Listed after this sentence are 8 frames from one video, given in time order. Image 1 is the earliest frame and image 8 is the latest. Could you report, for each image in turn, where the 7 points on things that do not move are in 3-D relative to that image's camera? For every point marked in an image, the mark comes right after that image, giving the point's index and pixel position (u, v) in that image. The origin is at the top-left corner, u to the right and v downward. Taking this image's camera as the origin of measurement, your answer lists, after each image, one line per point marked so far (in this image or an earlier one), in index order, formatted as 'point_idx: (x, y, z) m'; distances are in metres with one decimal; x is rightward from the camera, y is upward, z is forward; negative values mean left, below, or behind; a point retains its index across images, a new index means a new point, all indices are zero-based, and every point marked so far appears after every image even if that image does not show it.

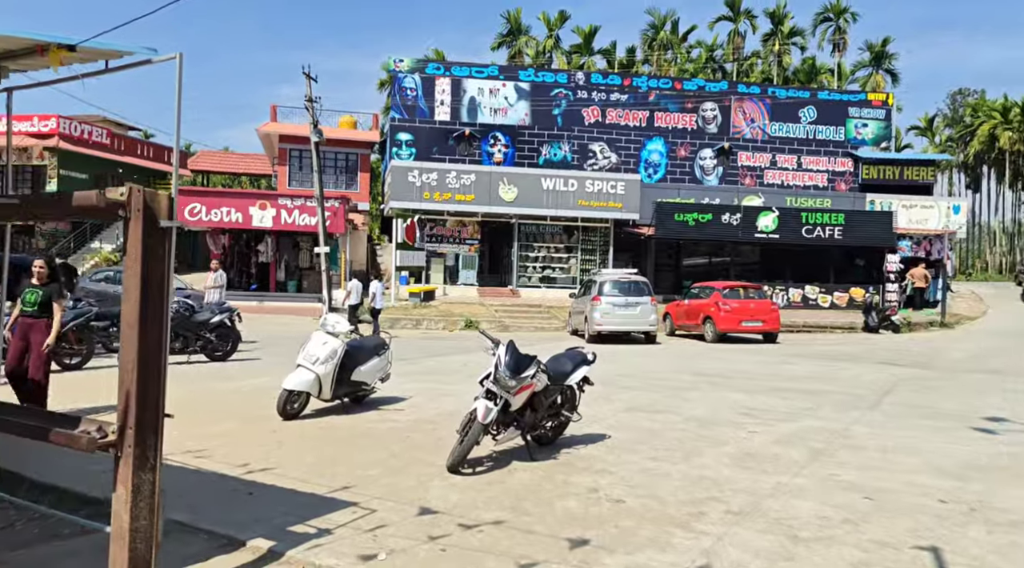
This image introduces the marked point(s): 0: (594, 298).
0: (+1.6, -0.3, +15.5) m
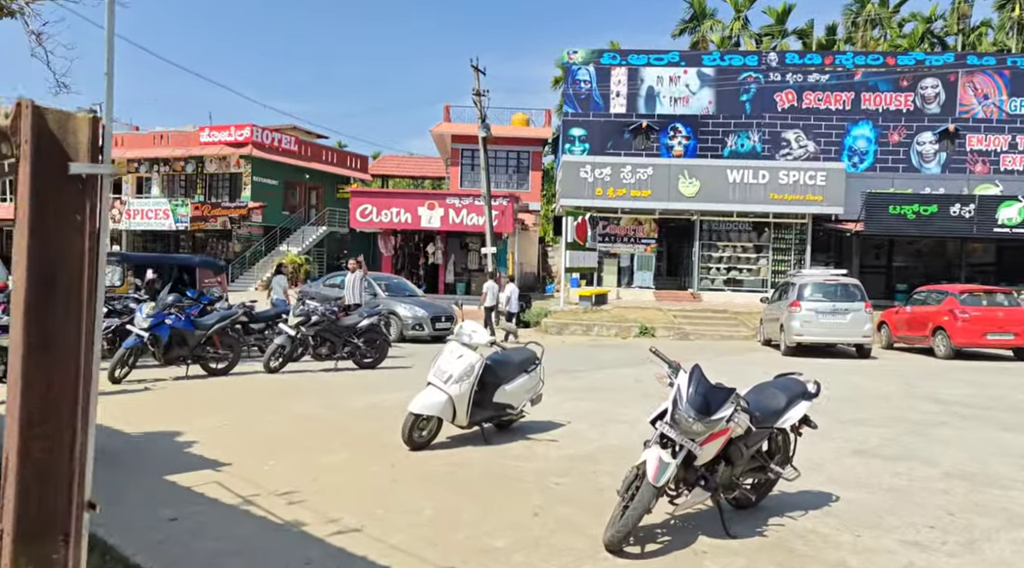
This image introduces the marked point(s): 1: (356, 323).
0: (+4.6, -0.3, +13.3) m
1: (-1.9, -0.5, +10.0) m
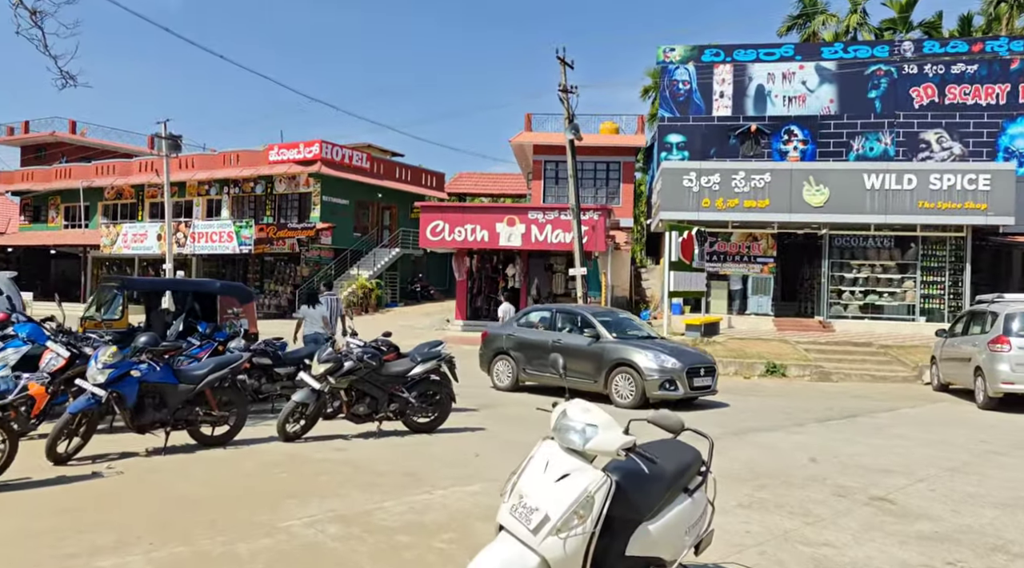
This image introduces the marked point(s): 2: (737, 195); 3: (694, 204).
0: (+5.9, -0.7, +9.9) m
1: (-0.9, -0.8, +7.2) m
2: (+5.2, +2.1, +18.7) m
3: (+4.3, +1.9, +18.9) m
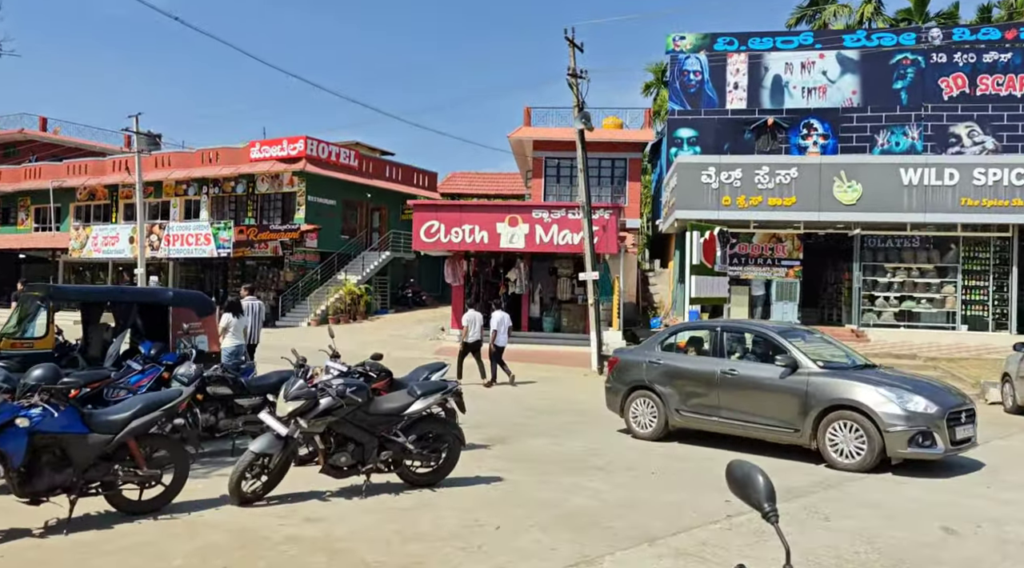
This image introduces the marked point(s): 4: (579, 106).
0: (+6.1, -0.7, +8.2) m
1: (-0.7, -0.8, +5.5) m
2: (+5.2, +2.0, +17.1) m
3: (+4.3, +1.8, +17.3) m
4: (+1.3, +3.4, +15.4) m
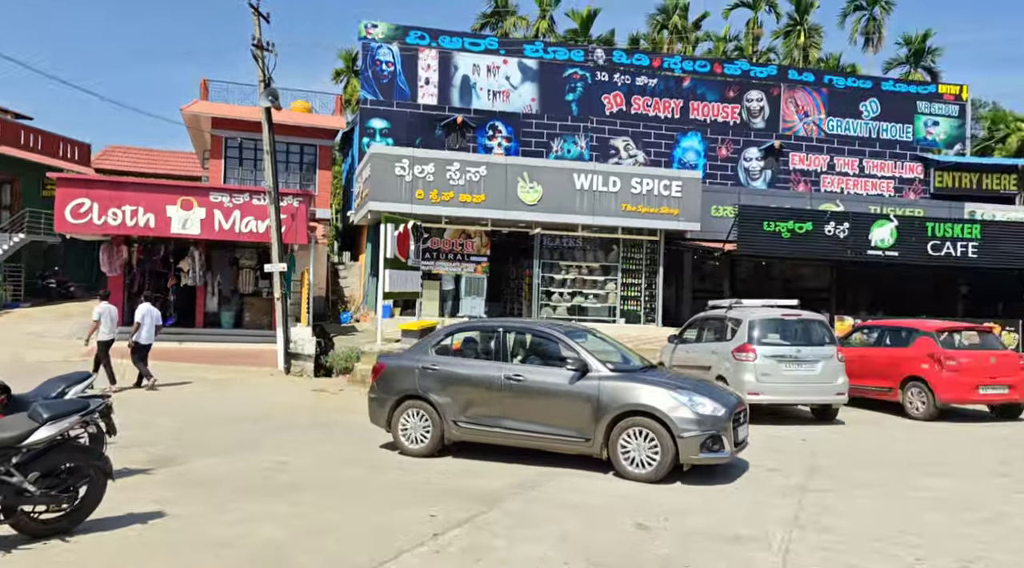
0: (+2.8, -0.8, +9.4) m
1: (-2.4, -0.8, +4.3) m
2: (-1.3, +2.1, +17.2) m
3: (-2.2, +1.9, +17.1) m
4: (-4.3, +3.5, +14.2) m
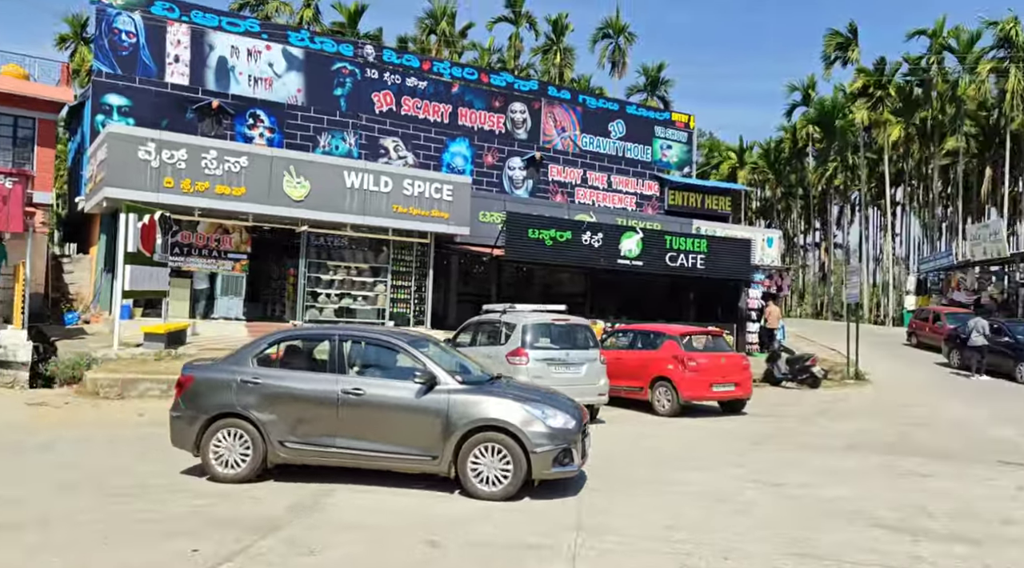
0: (+0.4, -0.8, +9.6) m
1: (-3.0, -0.8, +3.1) m
2: (-5.8, +2.1, +15.8) m
3: (-6.6, +1.9, +15.4) m
4: (-7.7, +3.6, +12.0) m
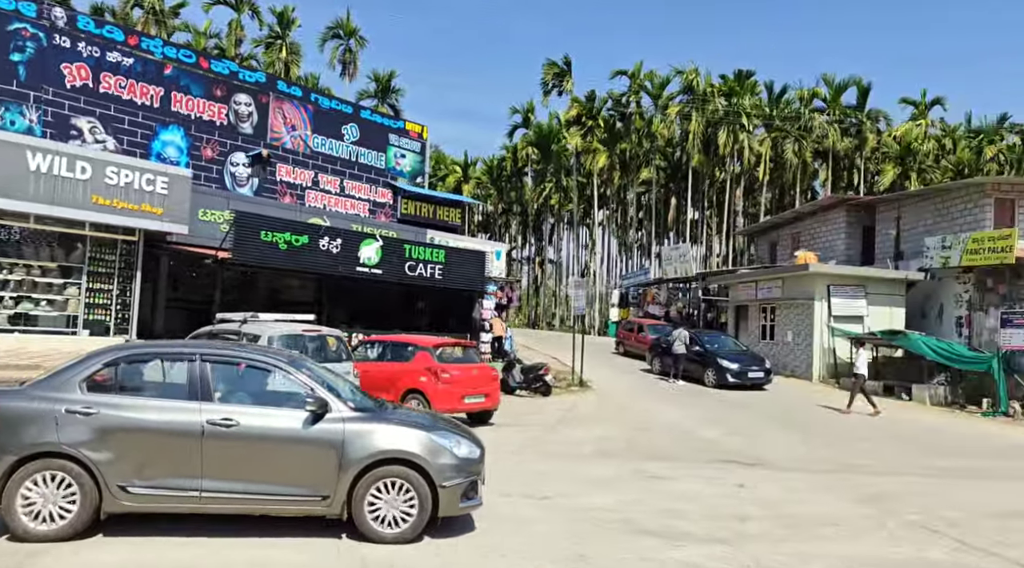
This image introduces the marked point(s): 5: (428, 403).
0: (-1.8, -0.9, +8.7) m
1: (-2.7, -0.8, +1.4) m
2: (-9.8, +2.1, +12.3) m
3: (-10.4, +2.0, +11.6) m
4: (-10.2, +3.7, +8.1) m
5: (-1.8, -2.6, +17.5) m
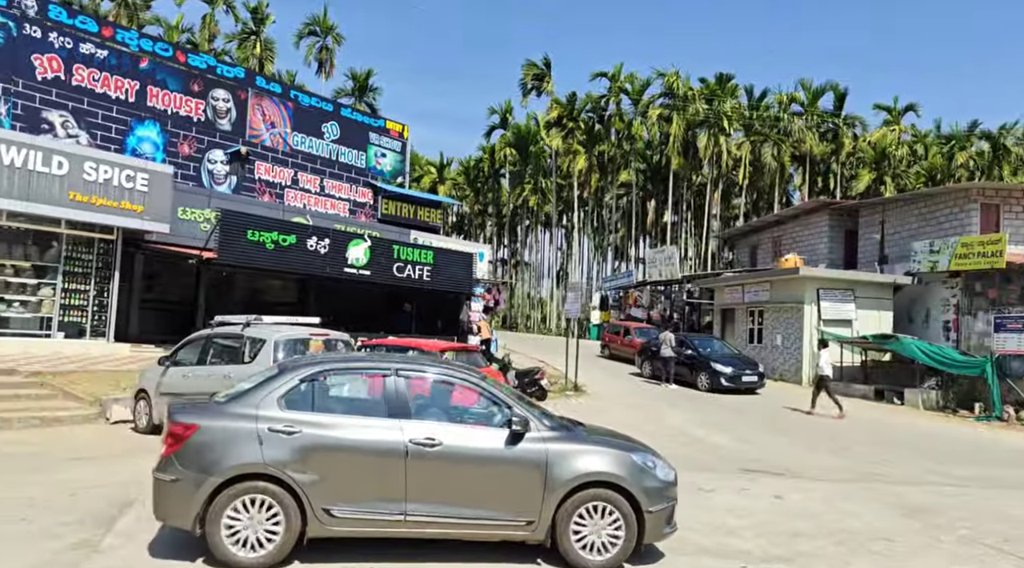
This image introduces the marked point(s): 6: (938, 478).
0: (-1.2, -1.0, +8.1) m
1: (-1.8, -0.8, +0.7) m
2: (-9.3, +2.1, +11.4) m
3: (-9.9, +2.0, +10.6) m
4: (-9.5, +3.8, +7.1) m
5: (-1.6, -2.6, +16.8) m
6: (+8.2, -3.7, +15.5) m
